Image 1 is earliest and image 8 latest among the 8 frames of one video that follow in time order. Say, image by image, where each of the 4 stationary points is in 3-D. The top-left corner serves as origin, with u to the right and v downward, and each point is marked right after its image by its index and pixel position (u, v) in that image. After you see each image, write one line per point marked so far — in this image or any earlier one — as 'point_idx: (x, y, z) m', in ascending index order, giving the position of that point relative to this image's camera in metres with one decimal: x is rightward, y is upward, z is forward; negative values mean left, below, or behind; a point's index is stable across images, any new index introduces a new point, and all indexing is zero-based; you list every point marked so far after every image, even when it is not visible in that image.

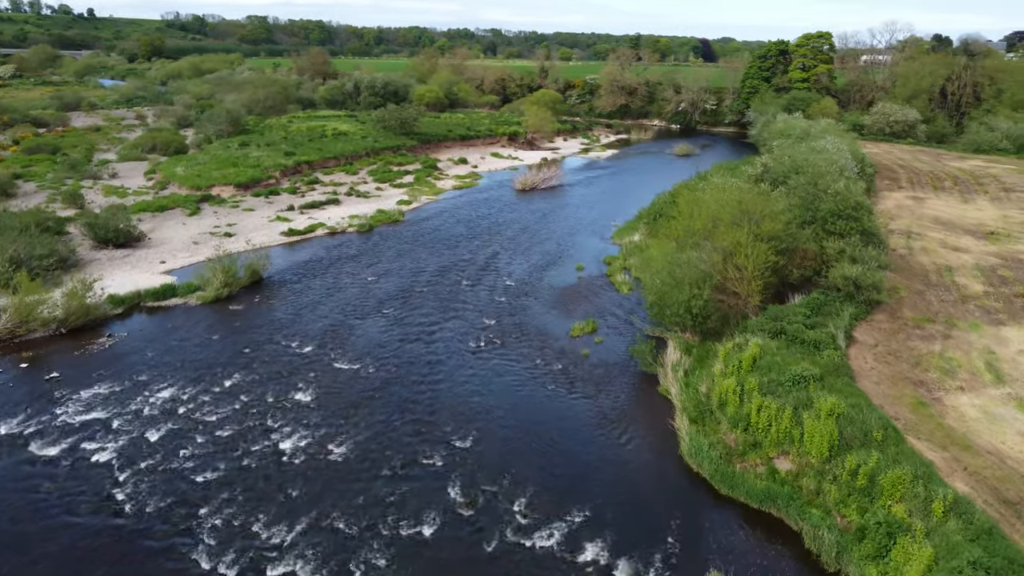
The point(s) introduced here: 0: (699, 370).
0: (+4.4, -2.0, +19.2) m
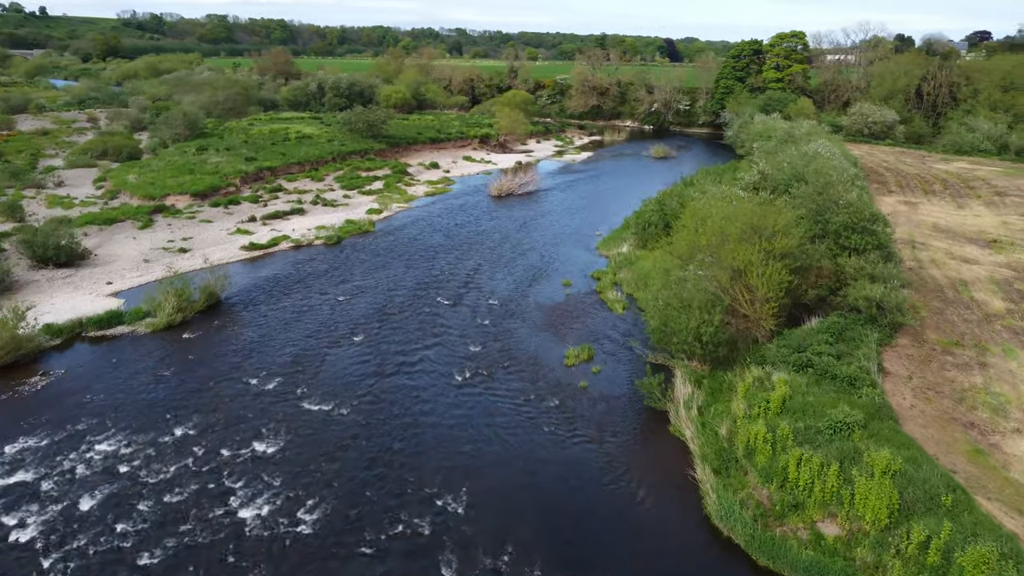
0: (+4.3, -2.6, +17.2) m
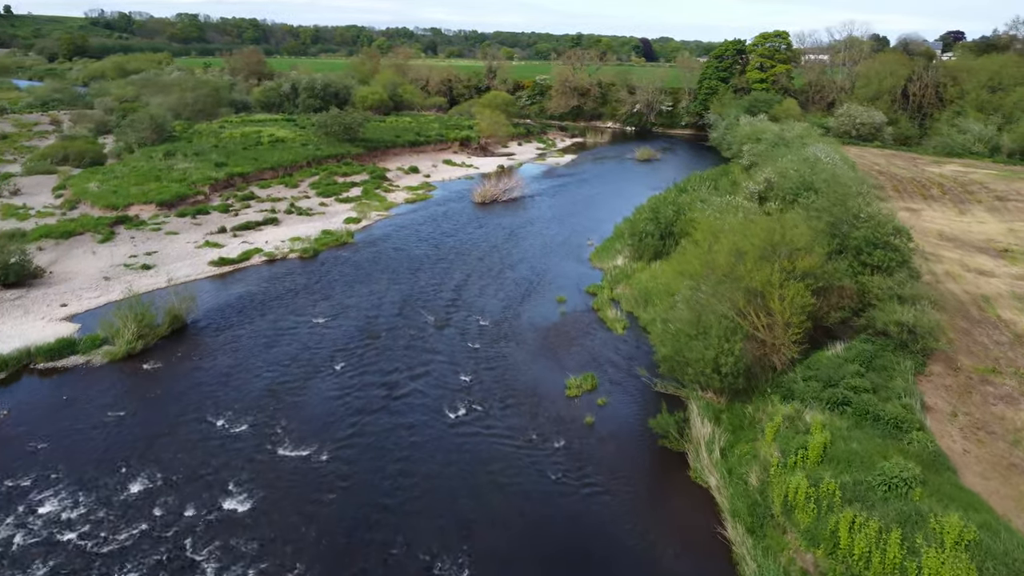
0: (+4.3, -3.1, +15.4) m
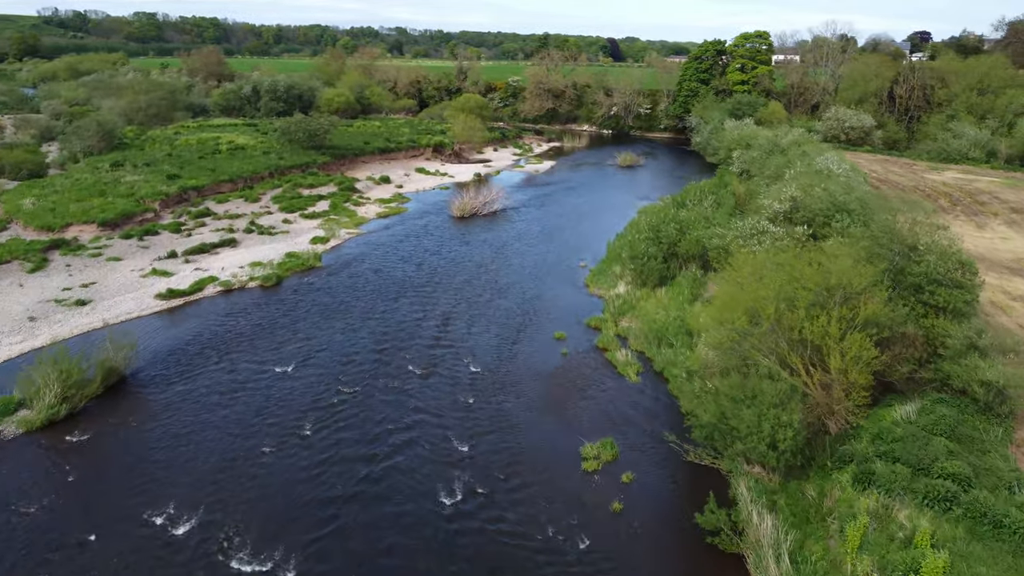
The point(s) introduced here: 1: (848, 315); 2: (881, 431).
0: (+4.6, -4.1, +12.3) m
1: (+6.5, -0.5, +15.5) m
2: (+6.8, -2.6, +14.8) m
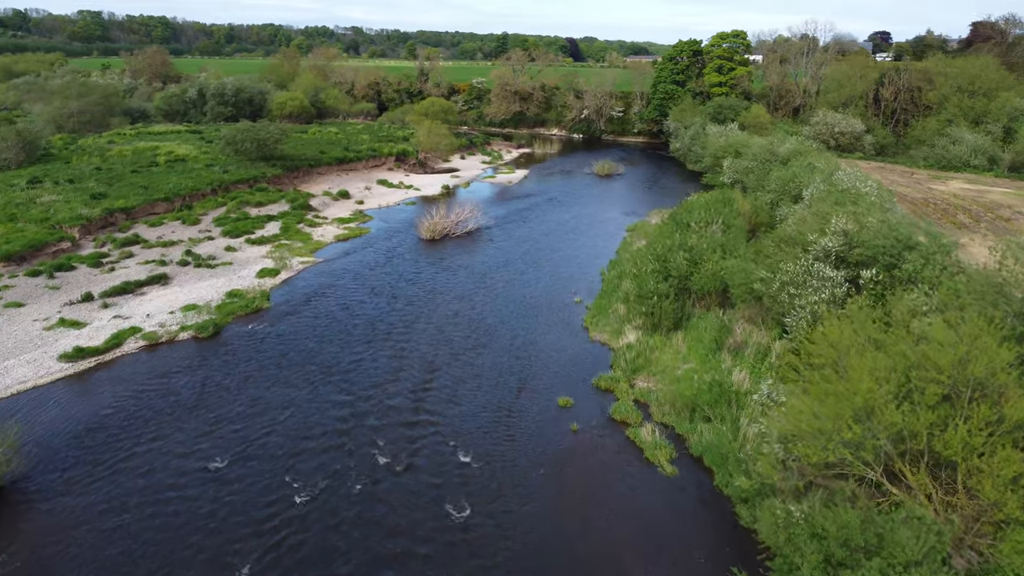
0: (+5.1, -5.4, +8.0) m
1: (+6.8, -1.8, +11.3) m
2: (+7.1, -3.9, +10.6) m
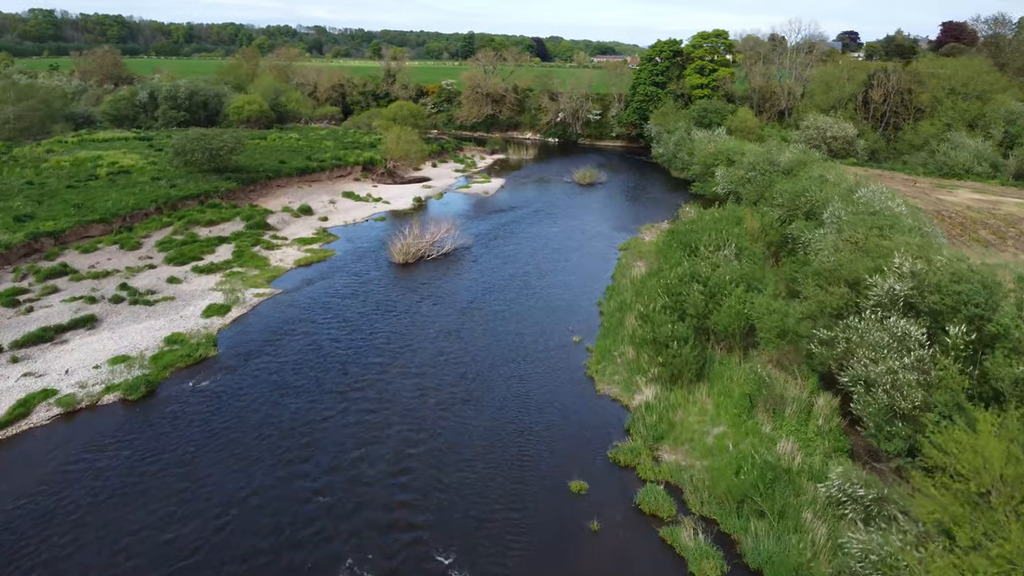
0: (+5.6, -6.5, +4.5) m
1: (+7.1, -2.9, +7.9) m
2: (+7.5, -5.0, +7.2) m
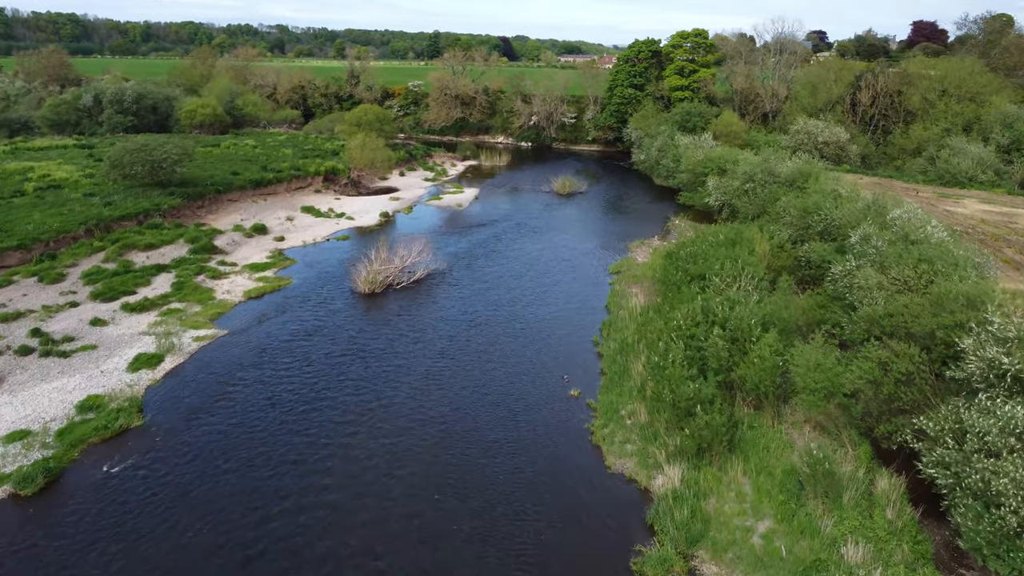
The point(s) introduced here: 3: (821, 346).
0: (+6.1, -7.6, +1.1) m
1: (+7.4, -4.0, +4.6) m
2: (+7.8, -6.1, +3.9) m
3: (+6.6, -1.0, +17.5) m
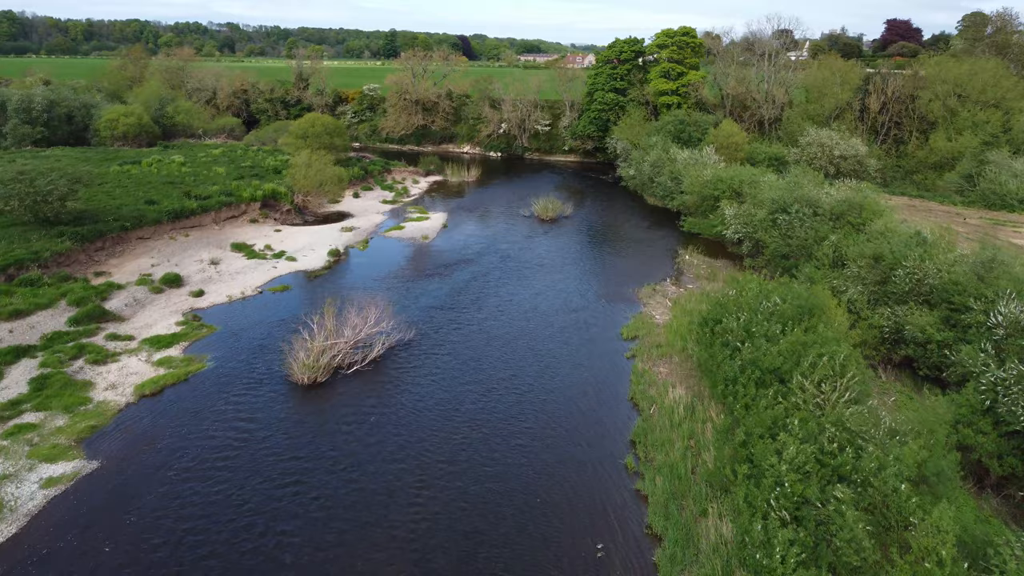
0: (+7.3, -9.8, -5.8) m
1: (+8.4, -6.1, -2.3) m
2: (+8.8, -8.2, -2.9) m
3: (+6.9, -3.1, +10.7) m
